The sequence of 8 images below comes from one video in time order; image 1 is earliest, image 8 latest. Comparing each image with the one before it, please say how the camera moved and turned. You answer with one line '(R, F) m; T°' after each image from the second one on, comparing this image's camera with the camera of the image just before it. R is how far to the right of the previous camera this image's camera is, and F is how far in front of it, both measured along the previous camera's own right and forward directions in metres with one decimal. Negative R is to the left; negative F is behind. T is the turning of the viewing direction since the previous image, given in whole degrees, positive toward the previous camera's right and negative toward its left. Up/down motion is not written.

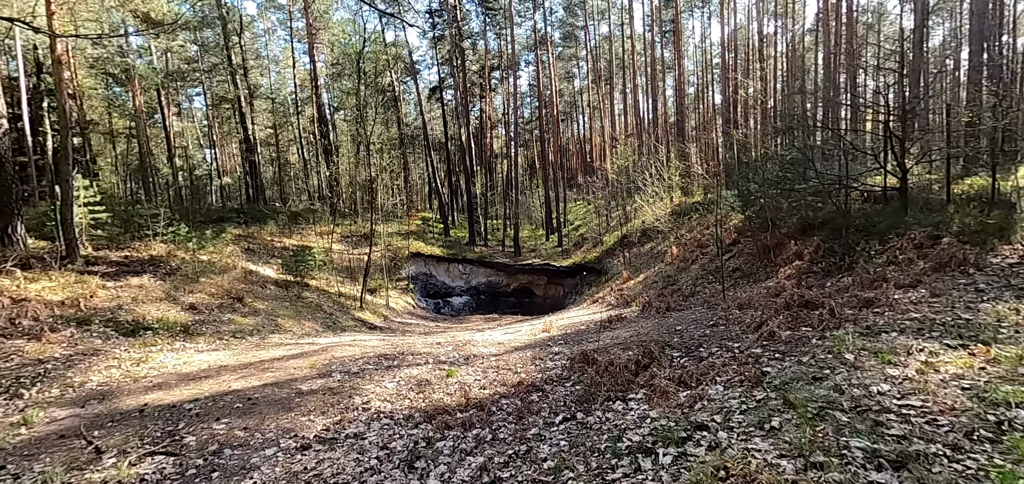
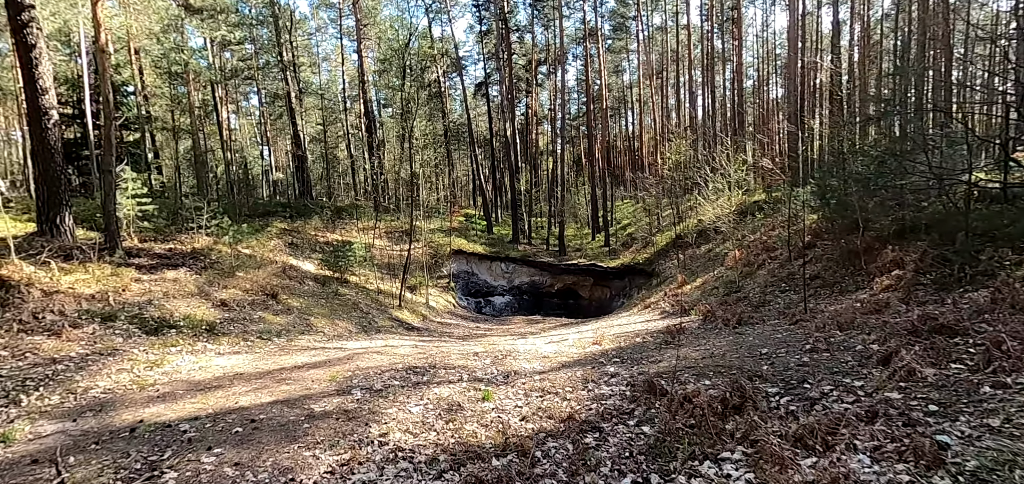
(-0.1, +0.8) m; -4°
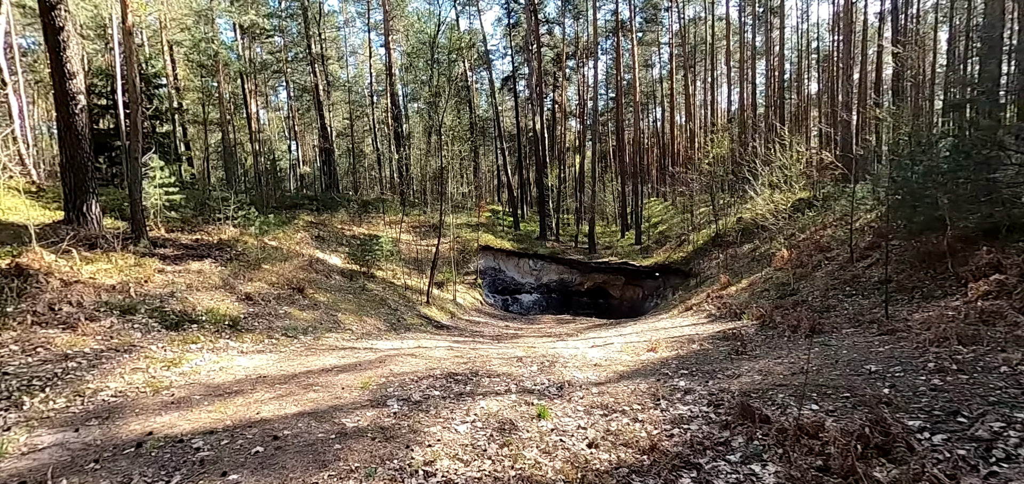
(-0.3, +0.6) m; -2°
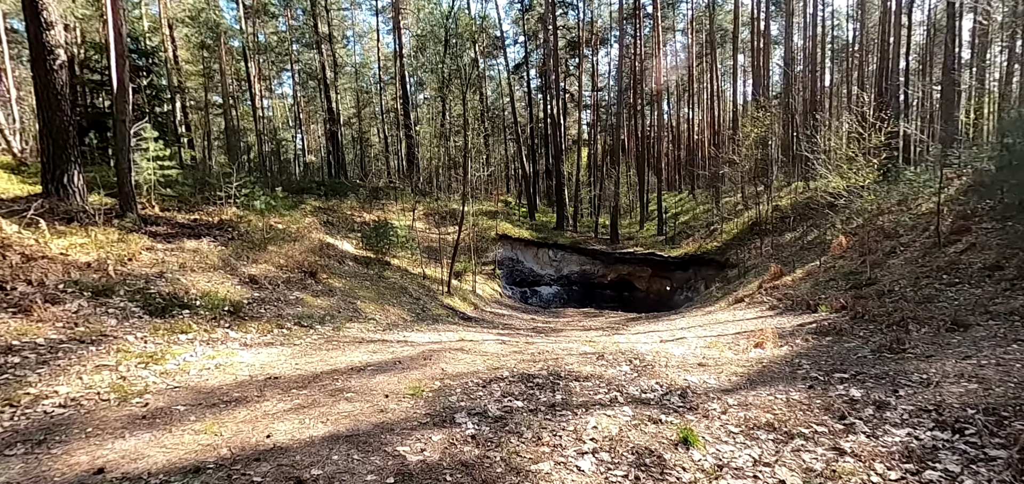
(-0.6, +1.3) m; 0°
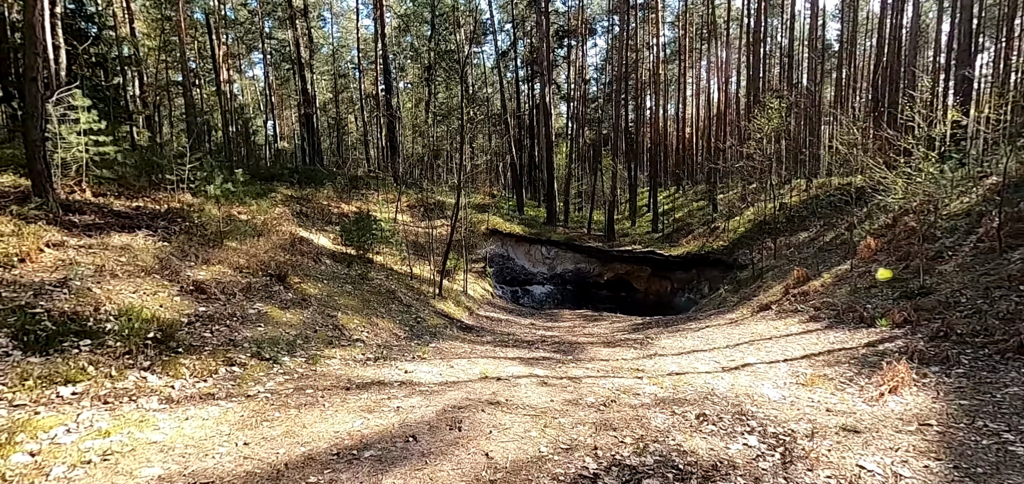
(-0.5, +1.5) m; +2°
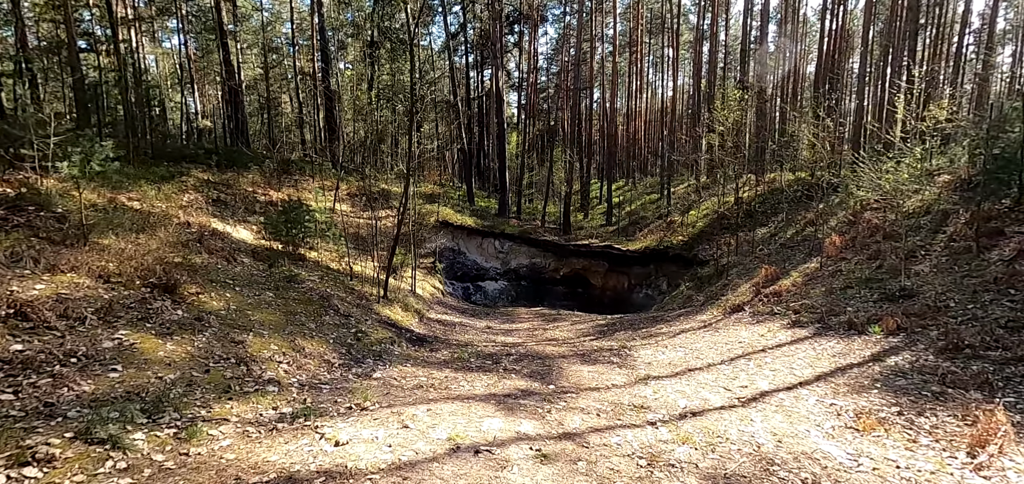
(-0.2, +1.3) m; +6°
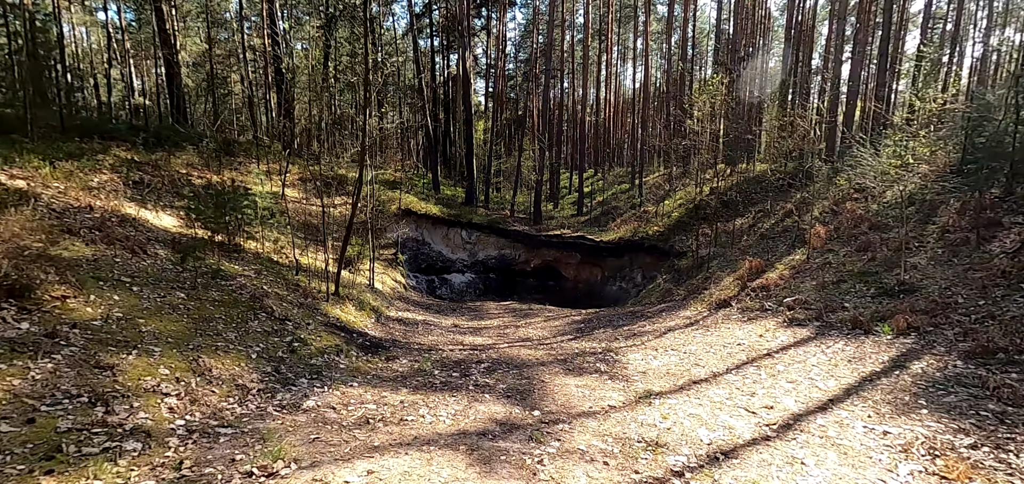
(-0.1, +1.1) m; +3°
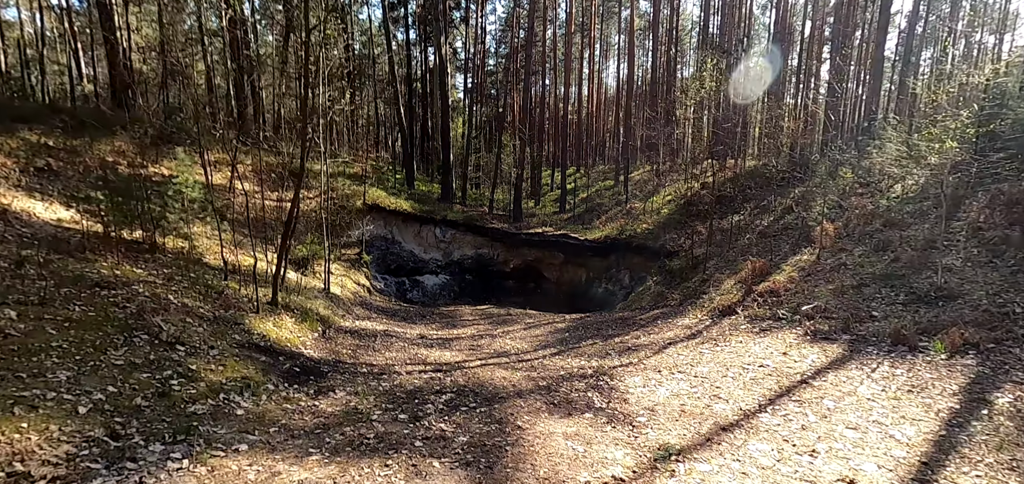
(+0.1, +1.4) m; +2°
